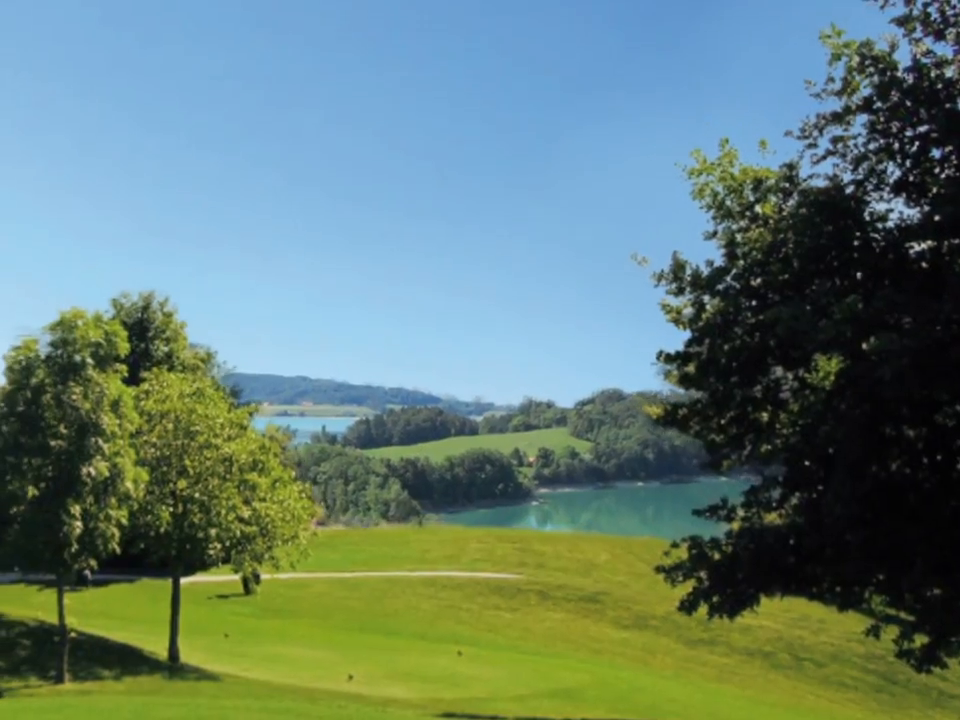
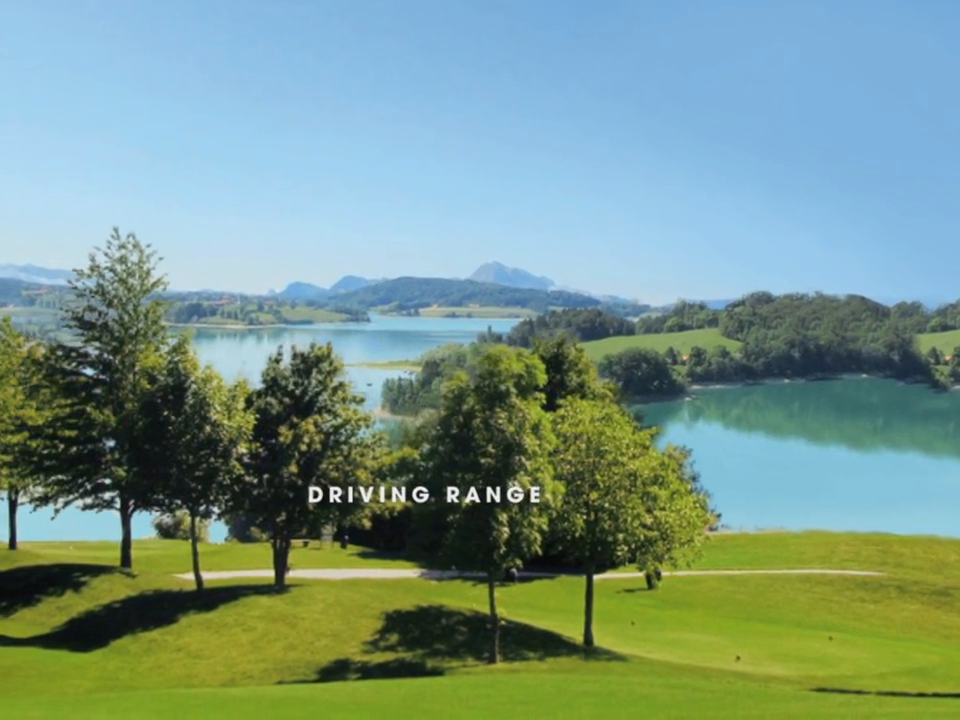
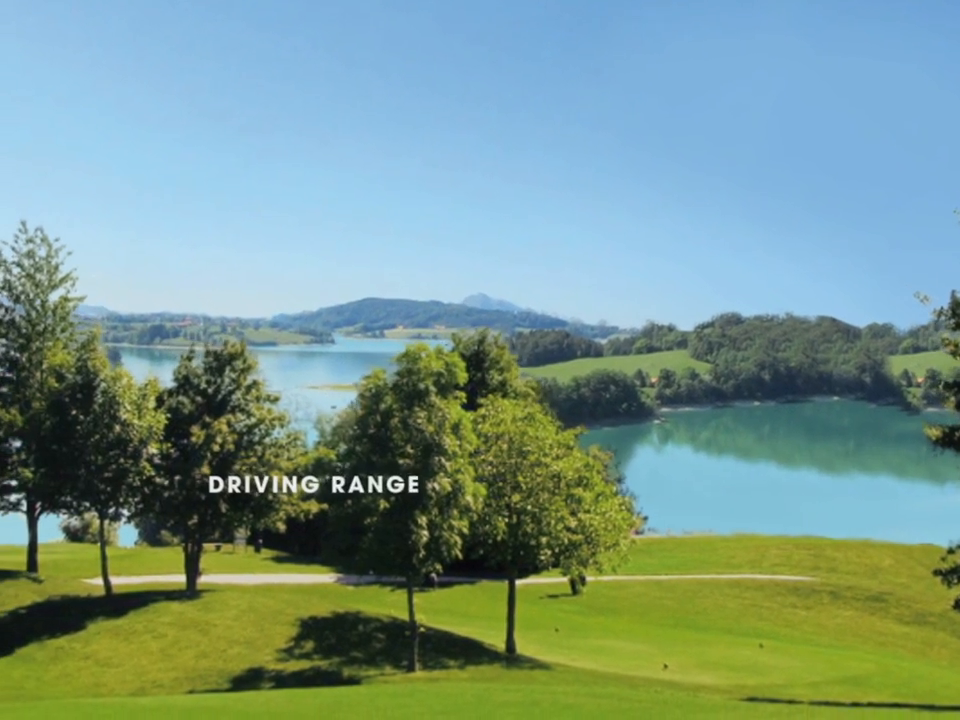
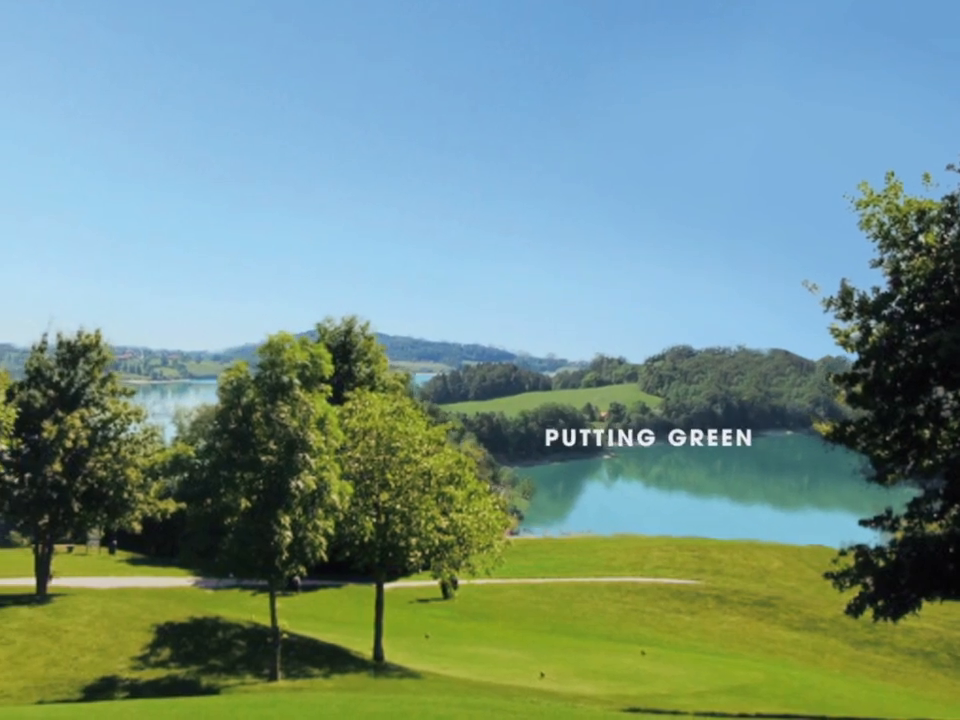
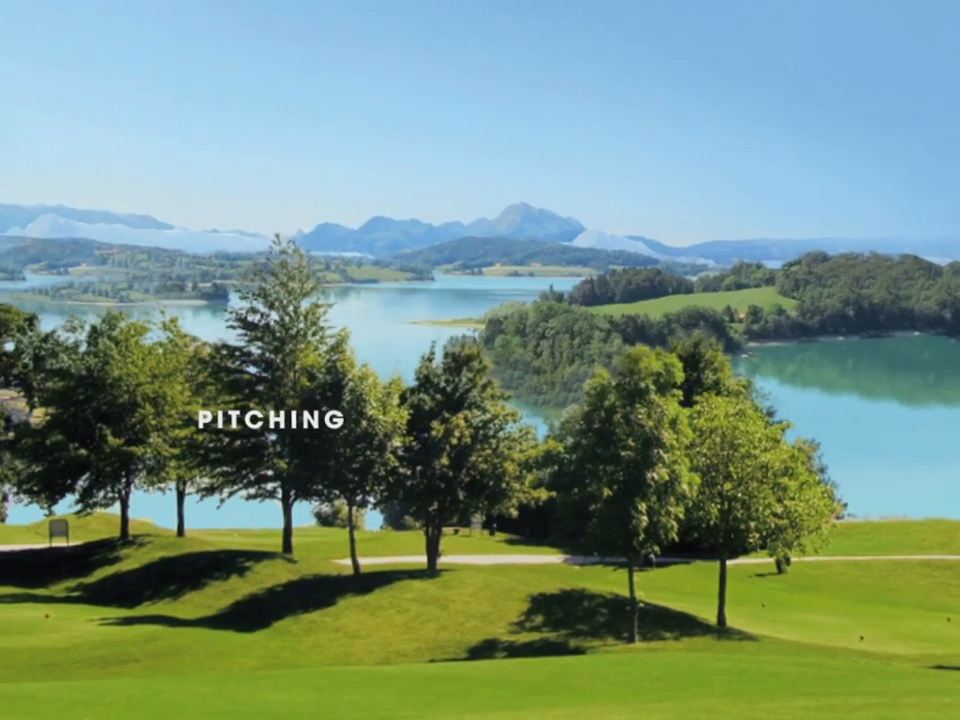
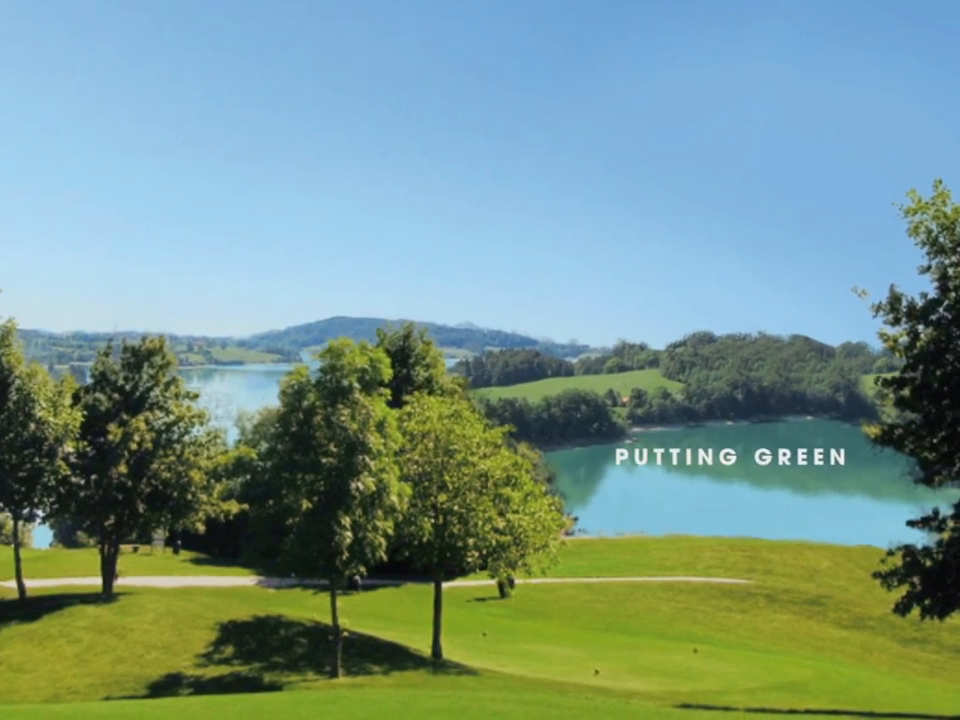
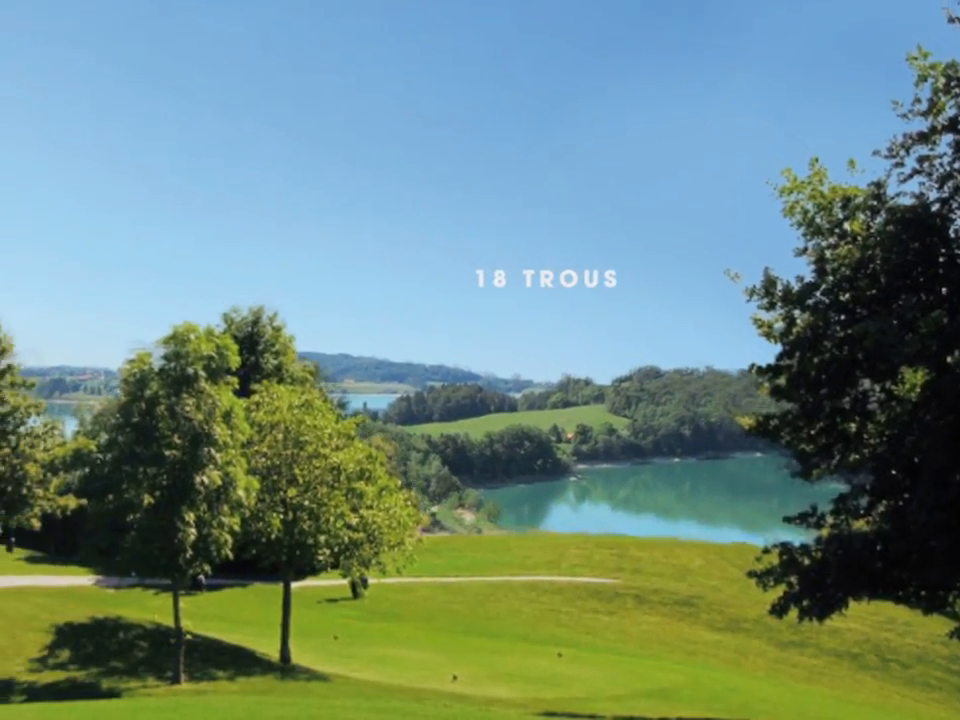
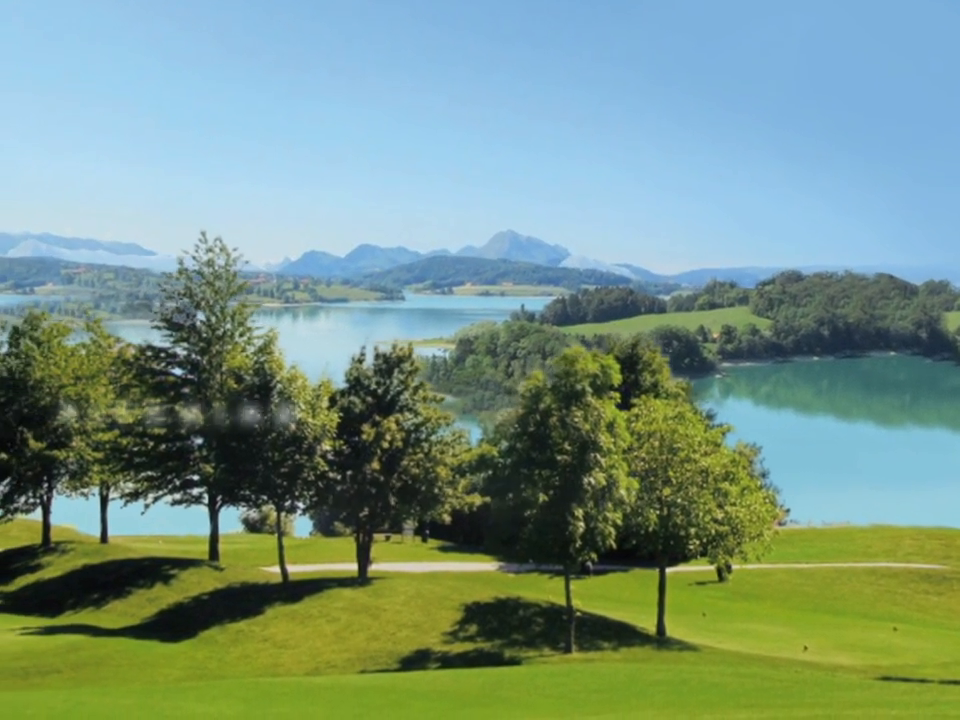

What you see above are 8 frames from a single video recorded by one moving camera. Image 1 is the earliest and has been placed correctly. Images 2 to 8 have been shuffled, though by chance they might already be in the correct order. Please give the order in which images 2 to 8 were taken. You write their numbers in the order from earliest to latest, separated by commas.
7, 4, 6, 3, 2, 8, 5
